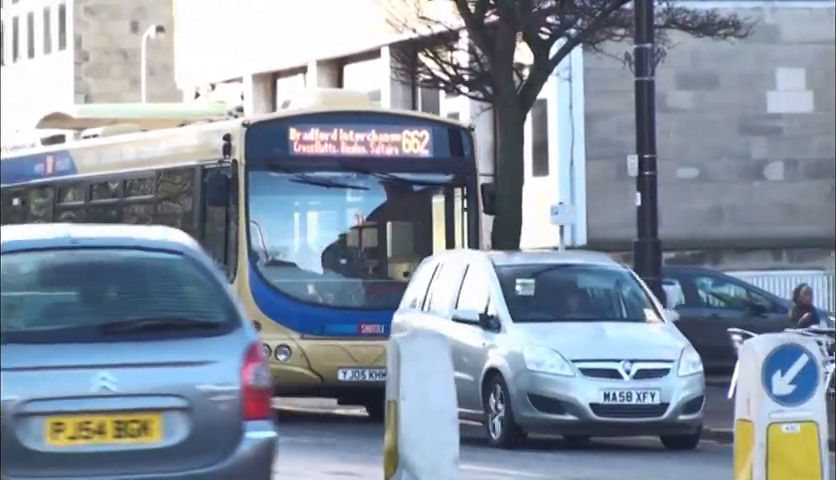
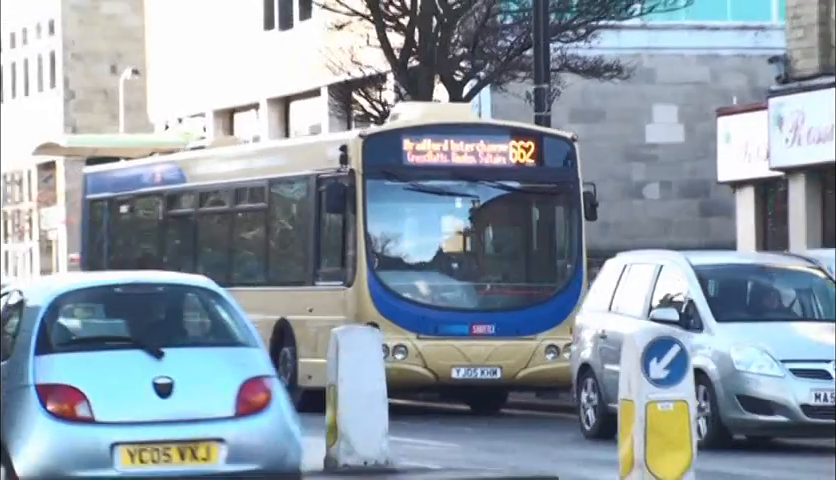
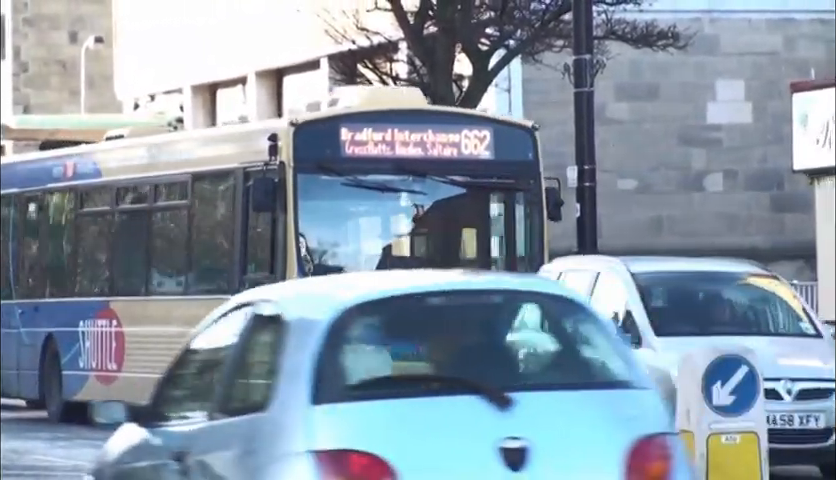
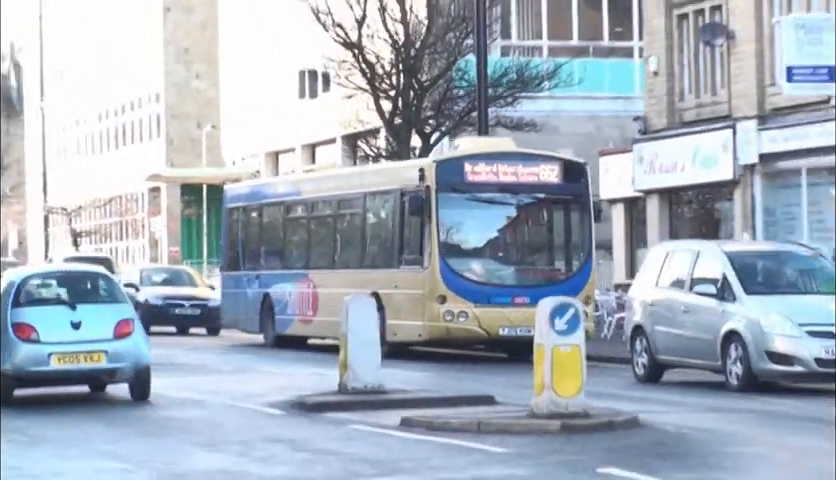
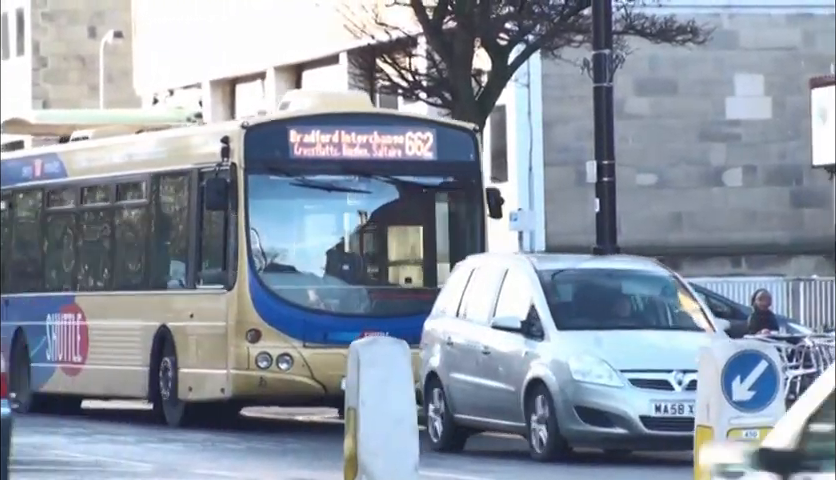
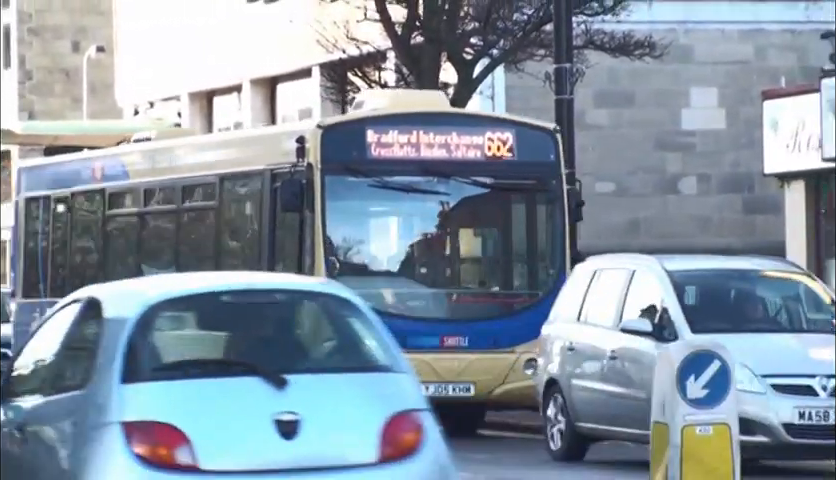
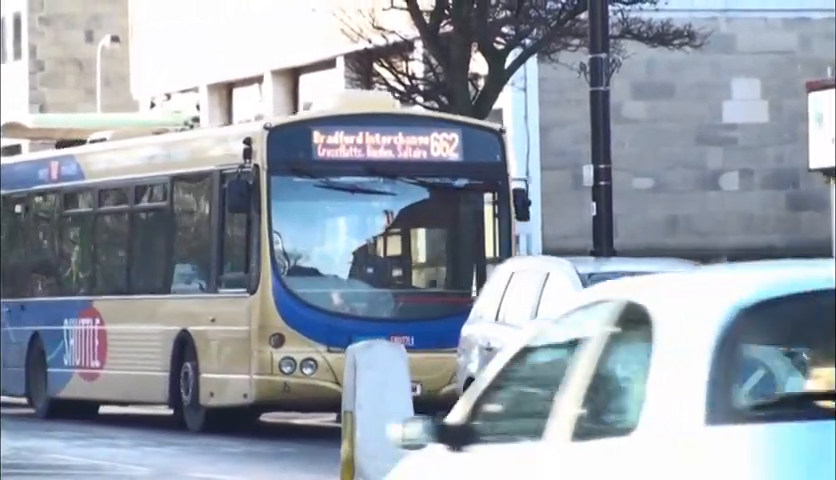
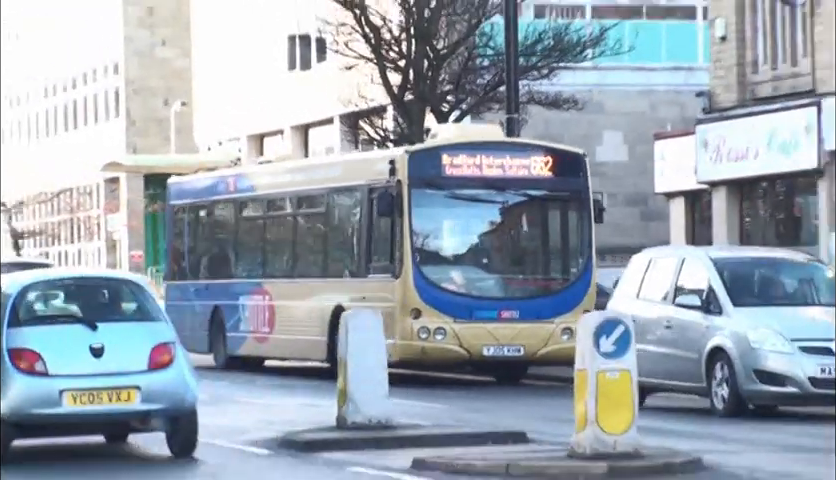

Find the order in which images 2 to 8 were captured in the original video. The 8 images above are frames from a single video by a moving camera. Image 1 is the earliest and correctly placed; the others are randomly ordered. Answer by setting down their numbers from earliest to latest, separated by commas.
5, 7, 3, 6, 2, 8, 4
